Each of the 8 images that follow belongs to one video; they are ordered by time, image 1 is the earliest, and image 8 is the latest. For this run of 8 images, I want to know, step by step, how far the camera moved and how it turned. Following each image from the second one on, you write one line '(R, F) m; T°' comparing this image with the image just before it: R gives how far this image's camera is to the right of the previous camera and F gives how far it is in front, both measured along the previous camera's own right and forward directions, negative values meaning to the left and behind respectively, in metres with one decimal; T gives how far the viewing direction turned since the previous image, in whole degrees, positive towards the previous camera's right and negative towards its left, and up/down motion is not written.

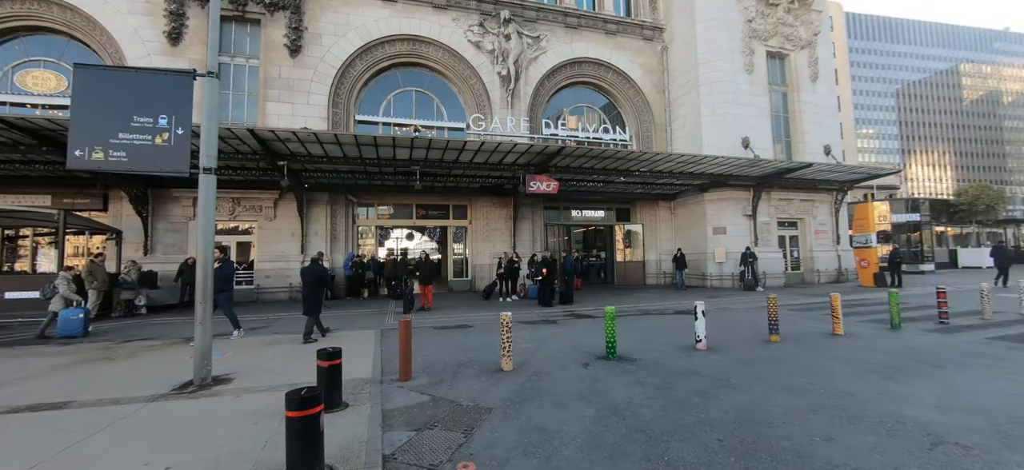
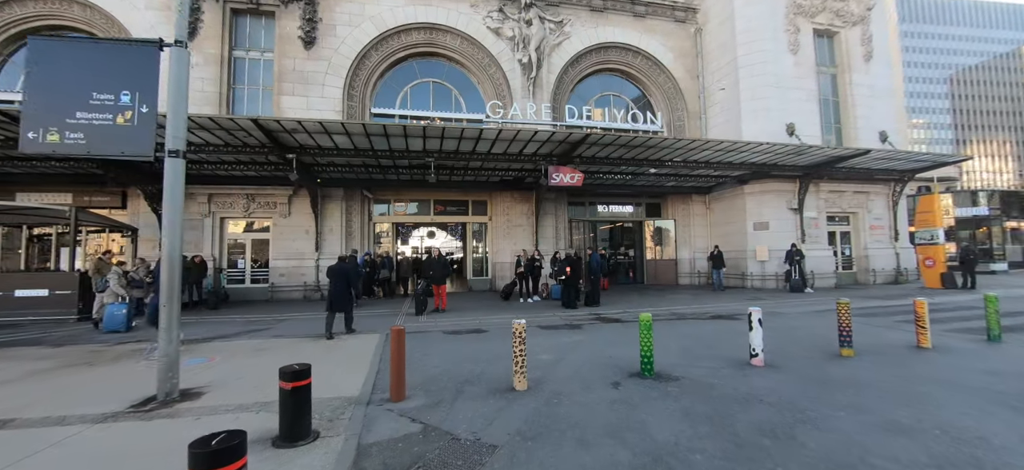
(+0.1, +0.9) m; -4°
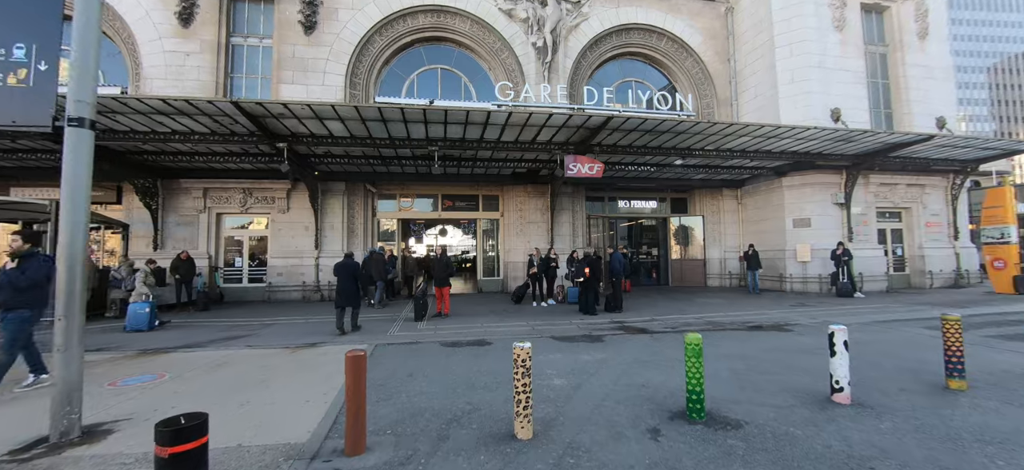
(+0.1, +1.1) m; -3°
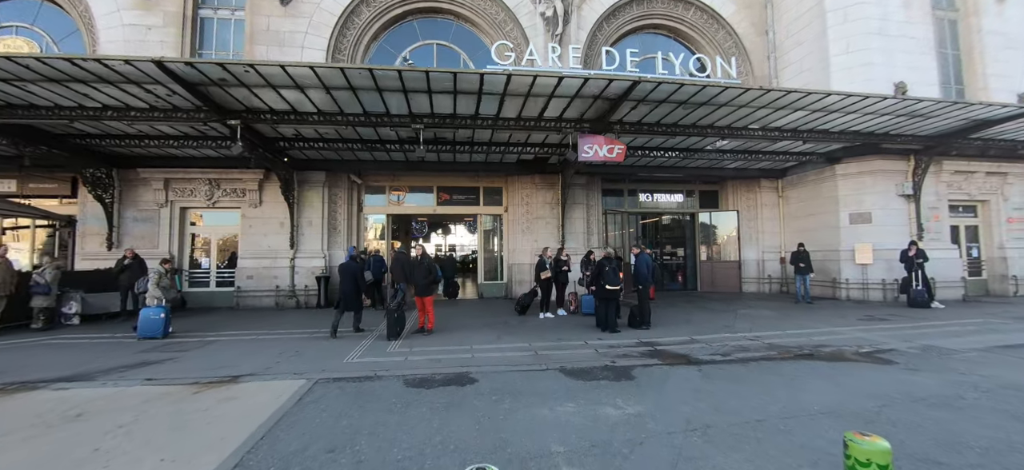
(+0.3, +1.9) m; -2°
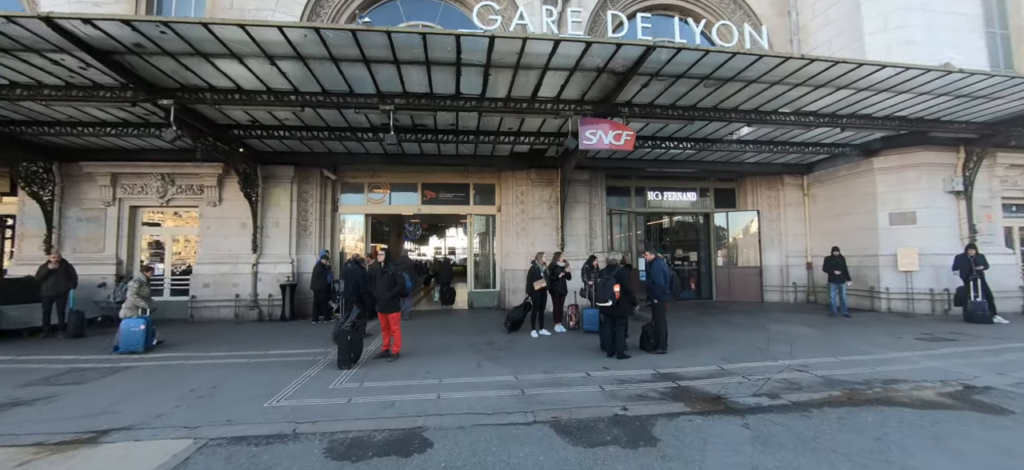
(+0.3, +1.4) m; -1°
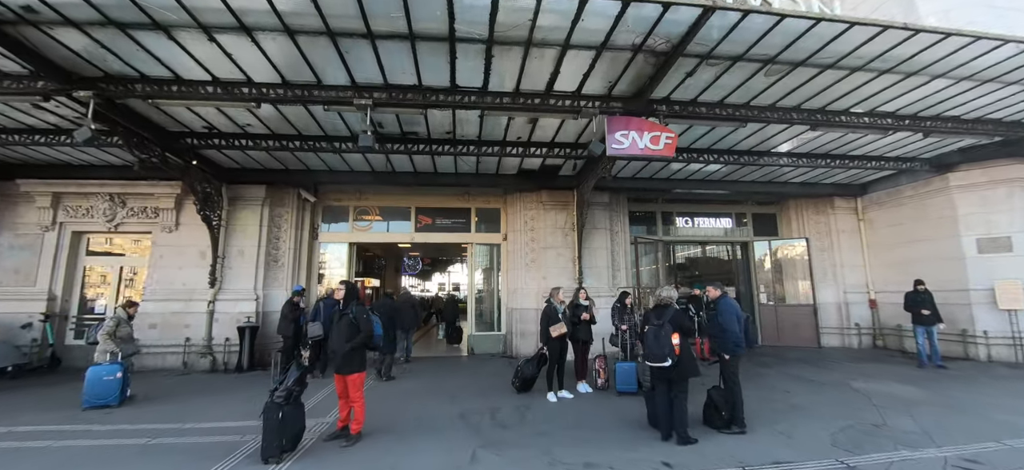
(0.0, +1.7) m; -1°
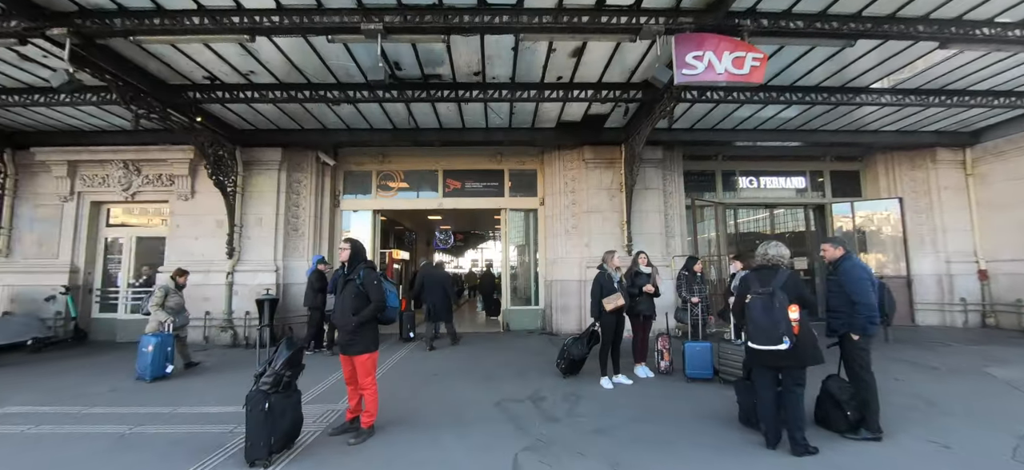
(-0.2, +1.0) m; -5°
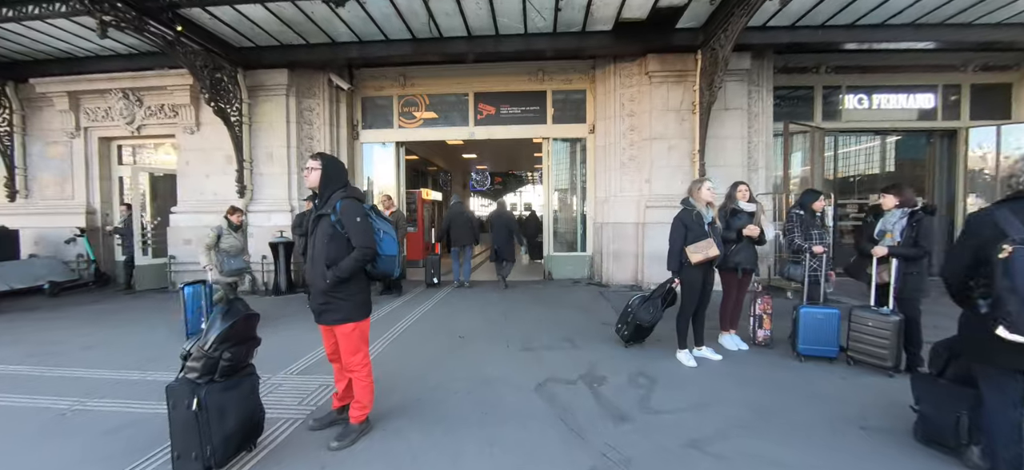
(-0.1, +1.2) m; -6°
